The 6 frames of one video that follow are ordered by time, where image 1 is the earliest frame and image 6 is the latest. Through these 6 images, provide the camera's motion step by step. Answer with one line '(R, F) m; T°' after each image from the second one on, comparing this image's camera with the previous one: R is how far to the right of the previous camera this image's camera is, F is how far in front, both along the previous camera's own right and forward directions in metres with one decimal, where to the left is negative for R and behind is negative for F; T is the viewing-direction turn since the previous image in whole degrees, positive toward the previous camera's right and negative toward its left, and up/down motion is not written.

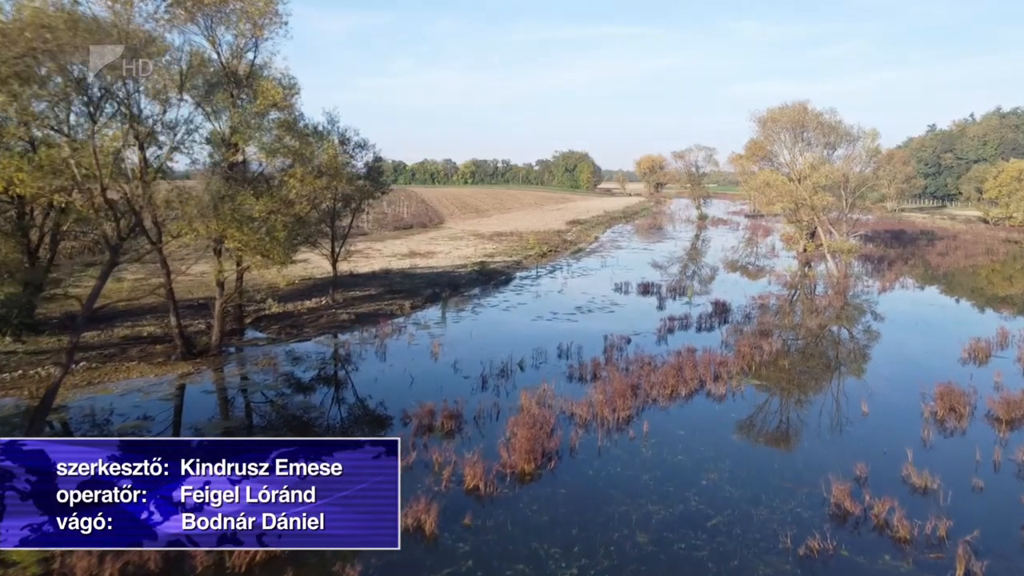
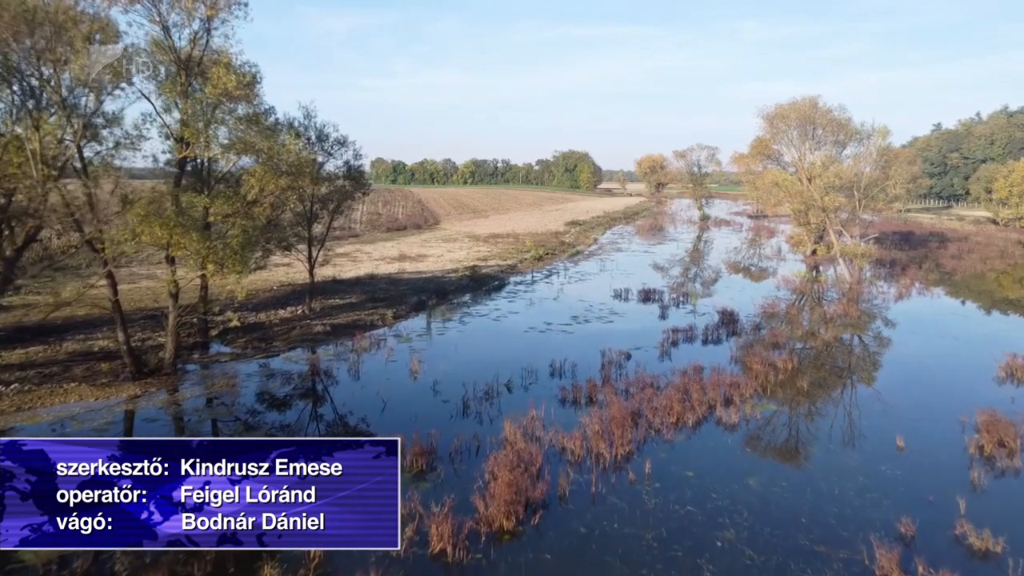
(+0.3, +1.8) m; 0°
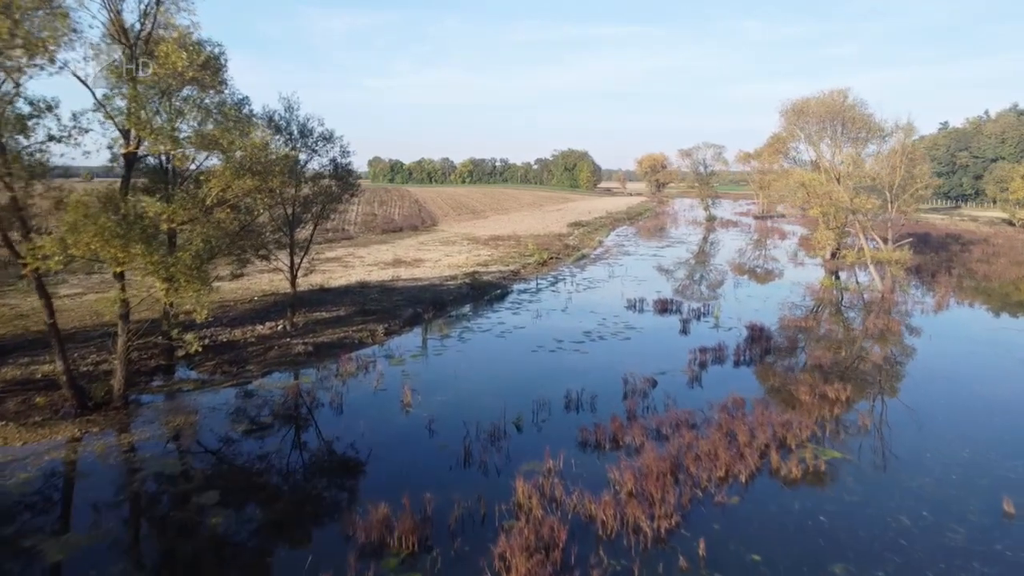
(-0.2, +2.3) m; 0°
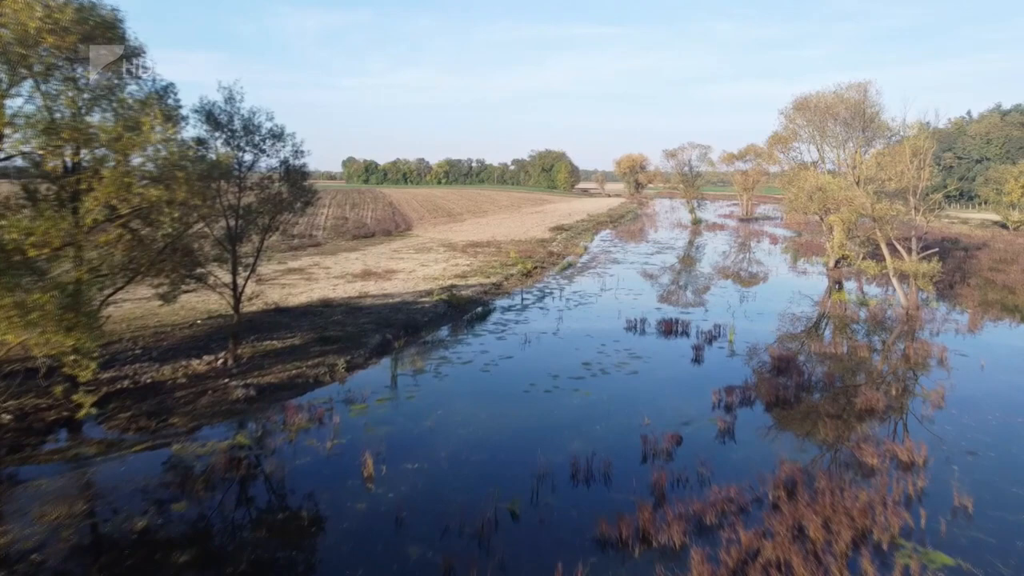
(-0.2, +3.1) m; +2°
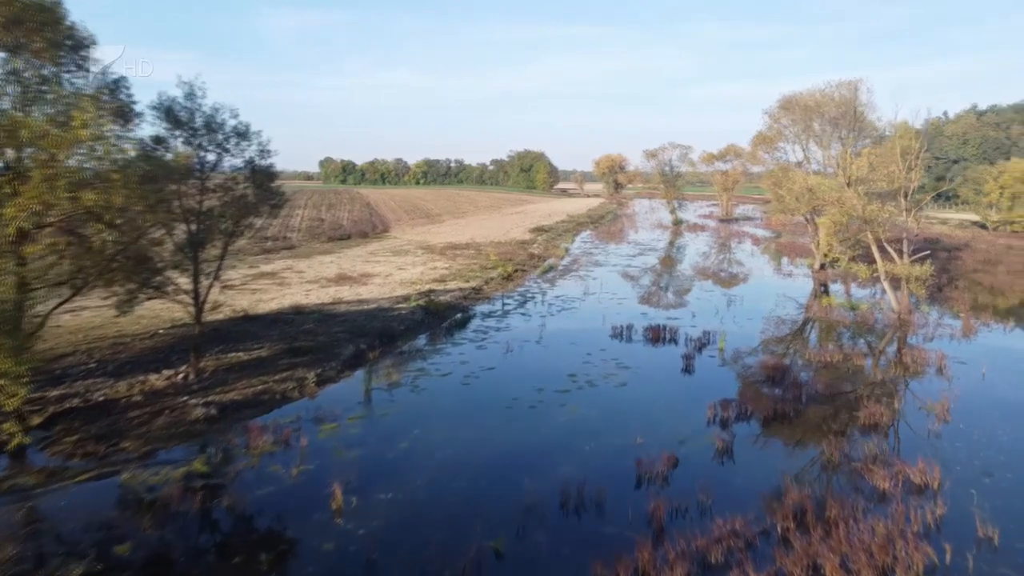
(0.0, +1.0) m; +1°
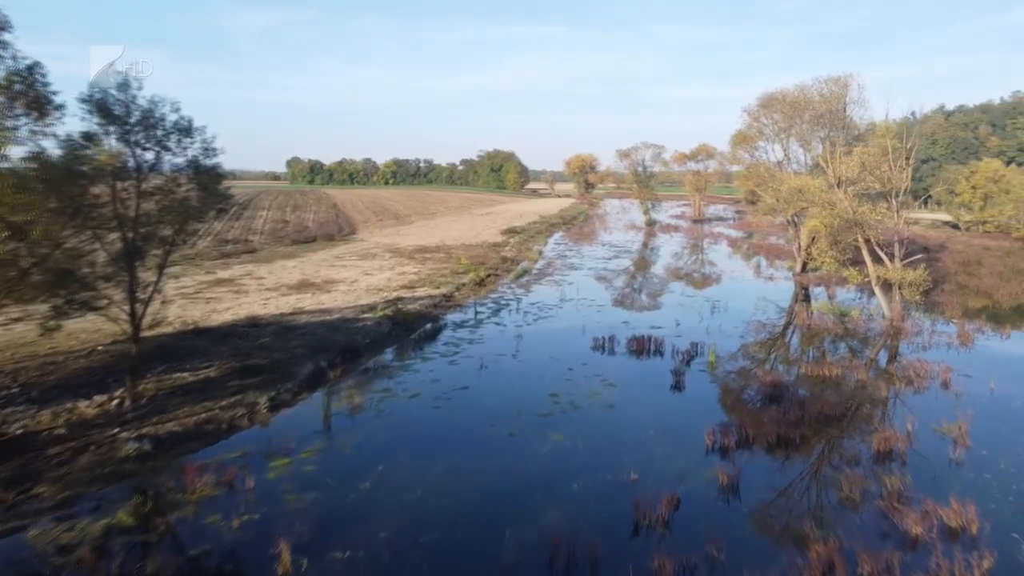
(-0.1, +1.5) m; +2°
